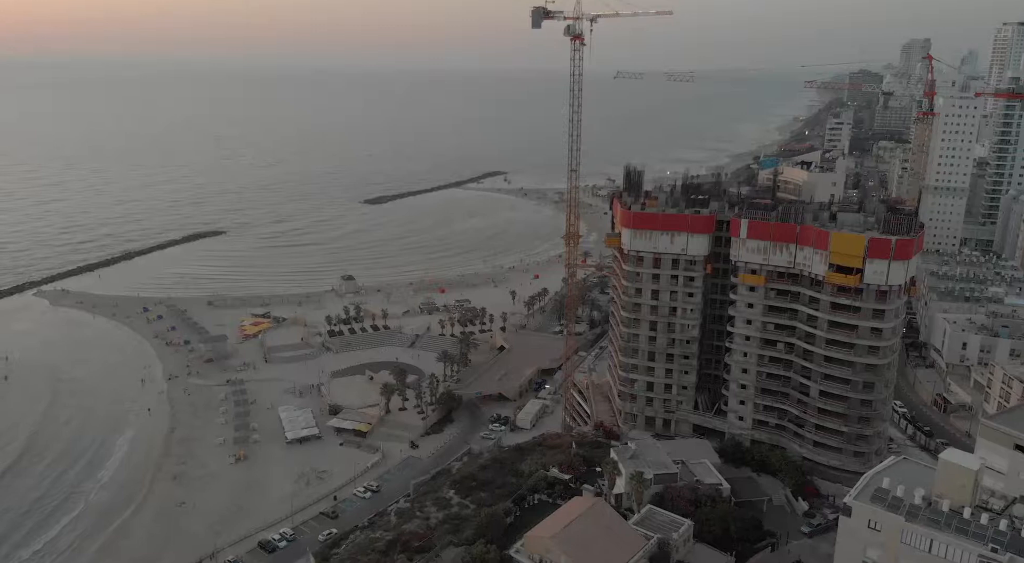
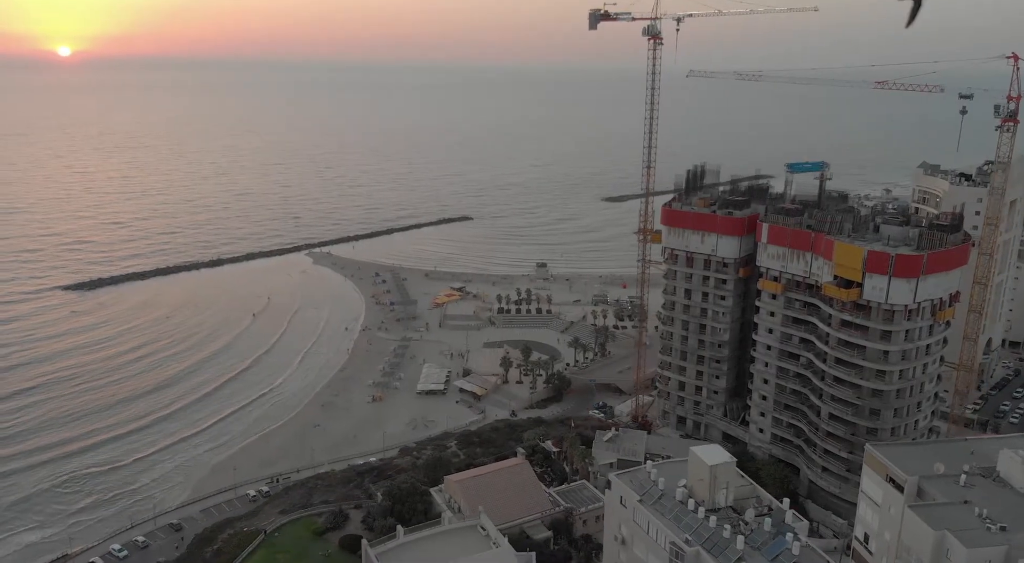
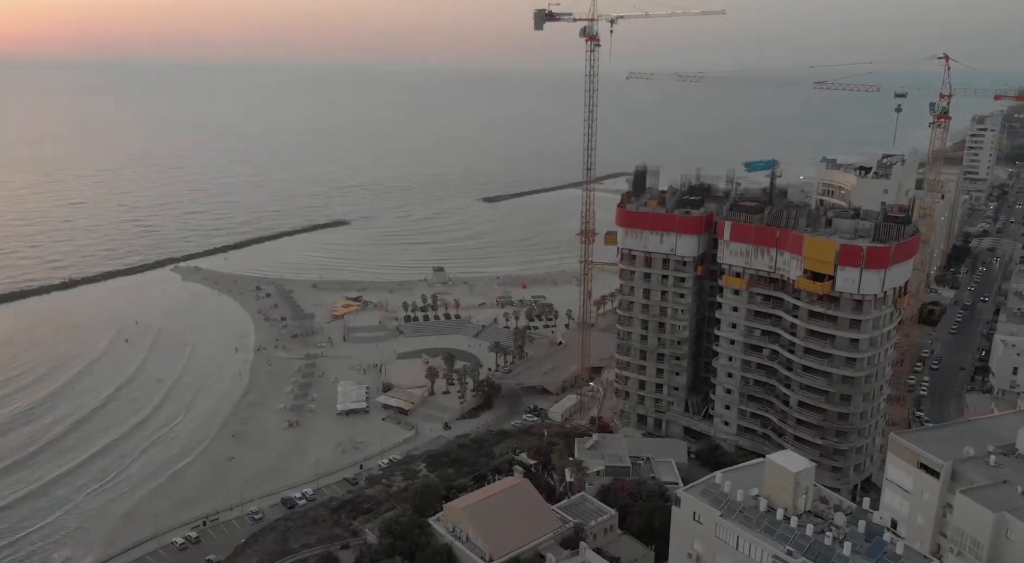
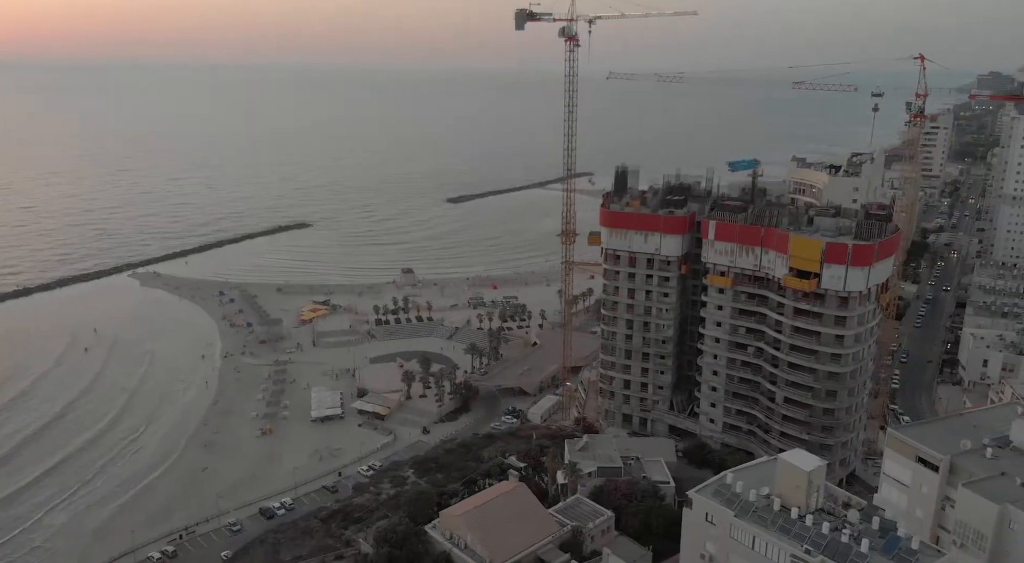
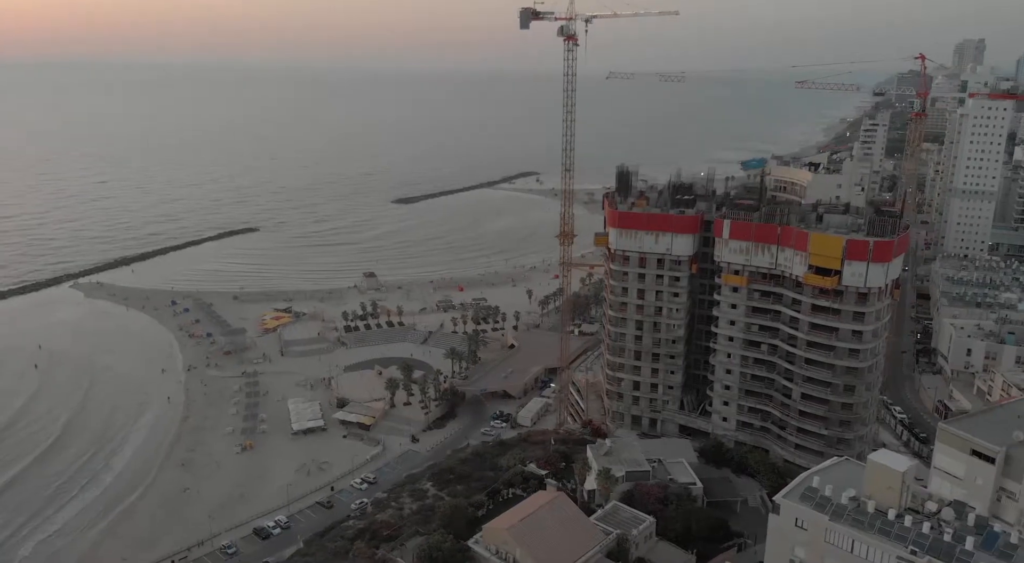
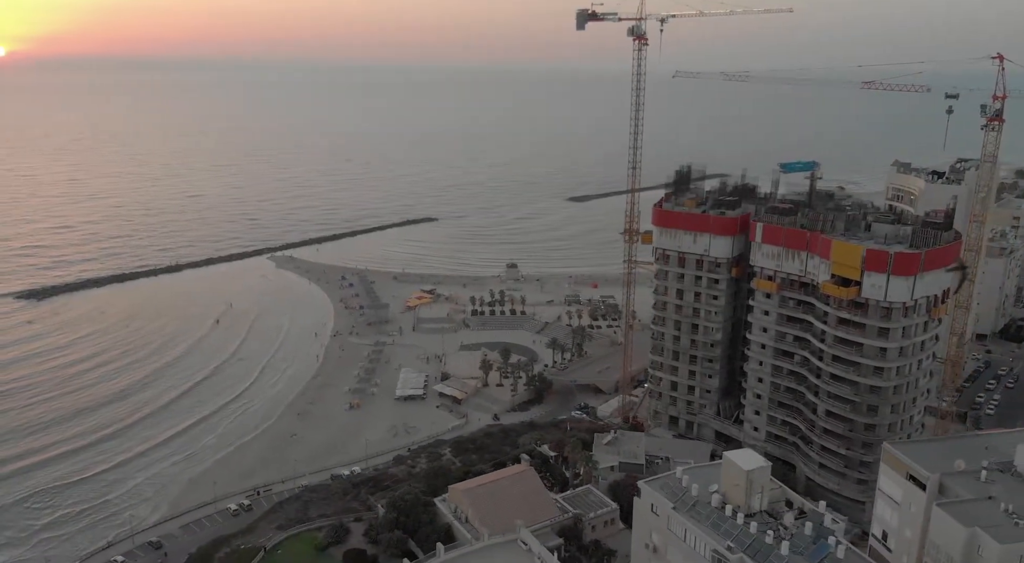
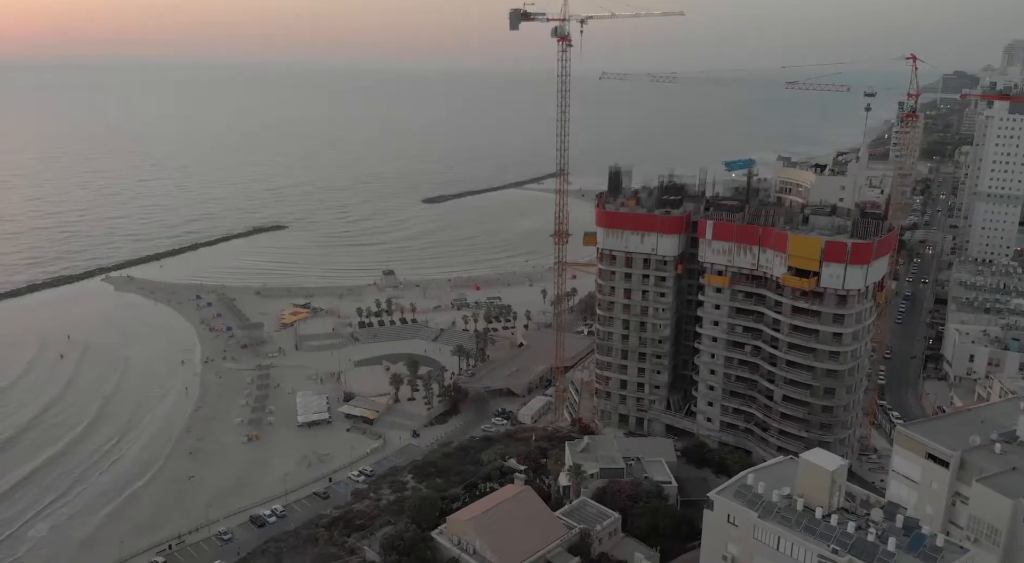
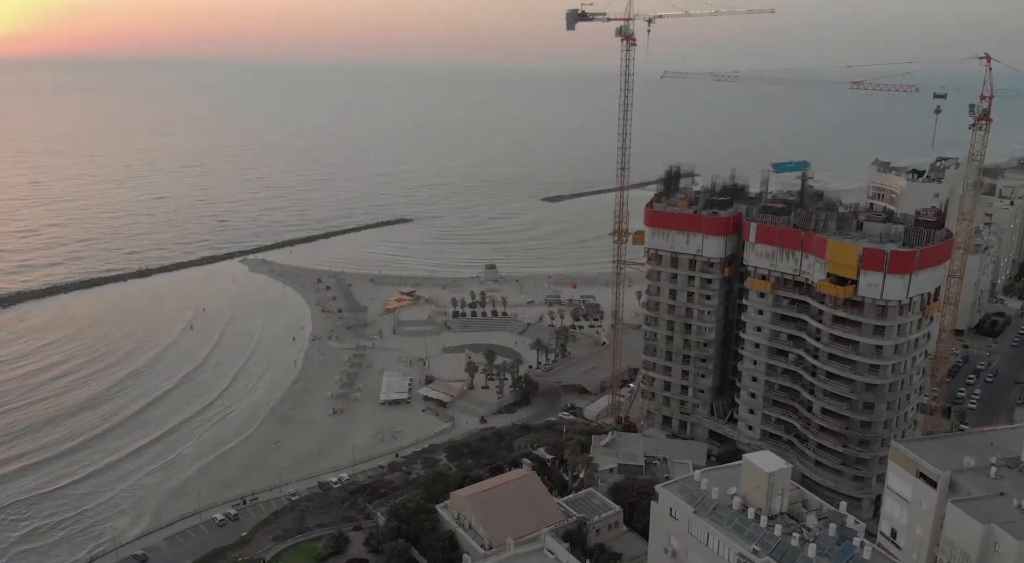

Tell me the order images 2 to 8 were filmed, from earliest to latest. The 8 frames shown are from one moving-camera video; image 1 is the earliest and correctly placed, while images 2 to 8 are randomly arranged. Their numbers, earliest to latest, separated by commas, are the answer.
5, 7, 4, 3, 8, 6, 2
